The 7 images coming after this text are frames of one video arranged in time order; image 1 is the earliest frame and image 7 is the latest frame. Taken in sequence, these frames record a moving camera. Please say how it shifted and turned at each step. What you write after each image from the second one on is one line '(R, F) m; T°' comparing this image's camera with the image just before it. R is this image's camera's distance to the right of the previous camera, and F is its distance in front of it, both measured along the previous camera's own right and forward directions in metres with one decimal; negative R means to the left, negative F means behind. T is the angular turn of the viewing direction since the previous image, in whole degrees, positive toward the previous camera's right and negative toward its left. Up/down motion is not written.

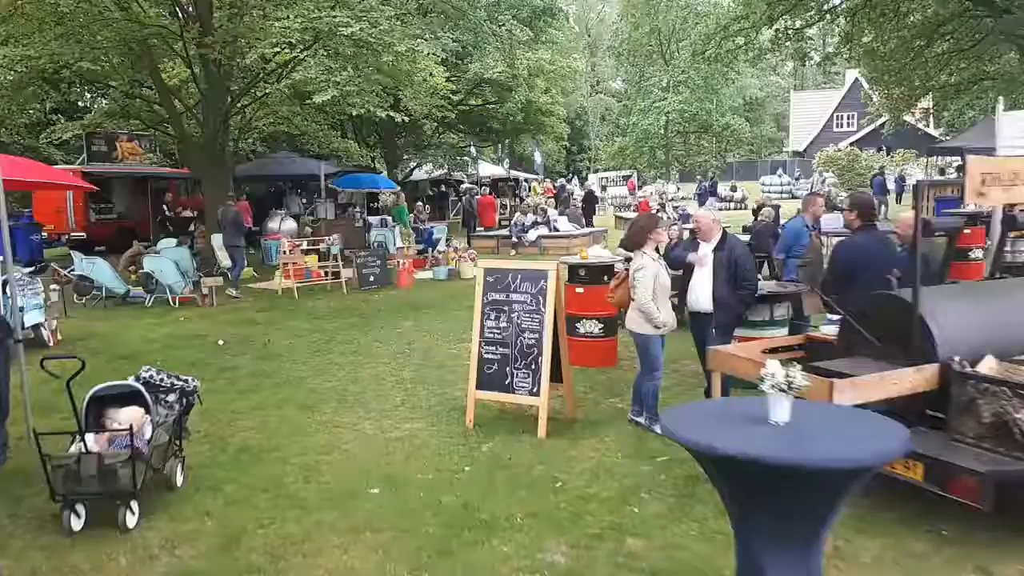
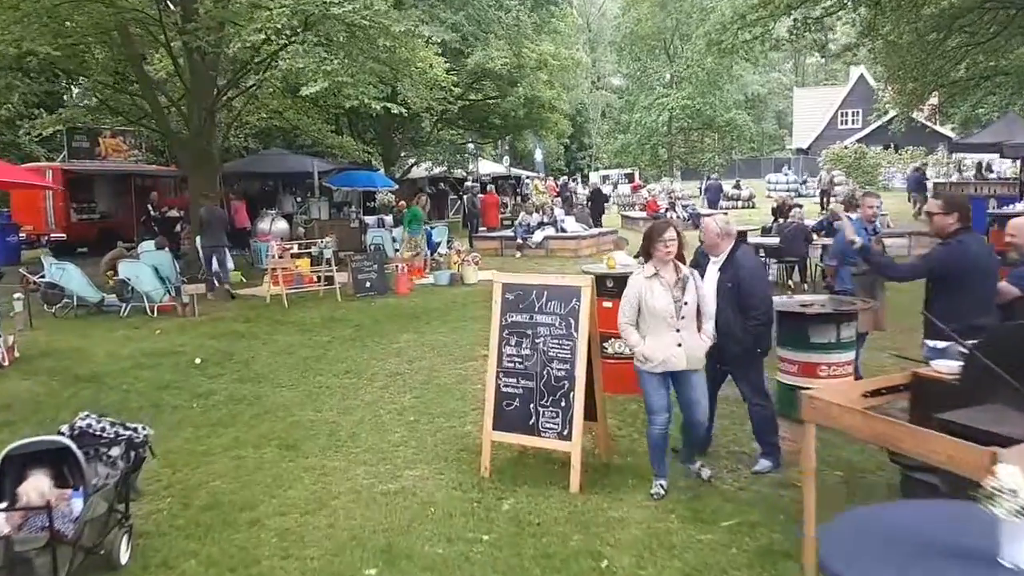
(-0.2, +1.0) m; 0°
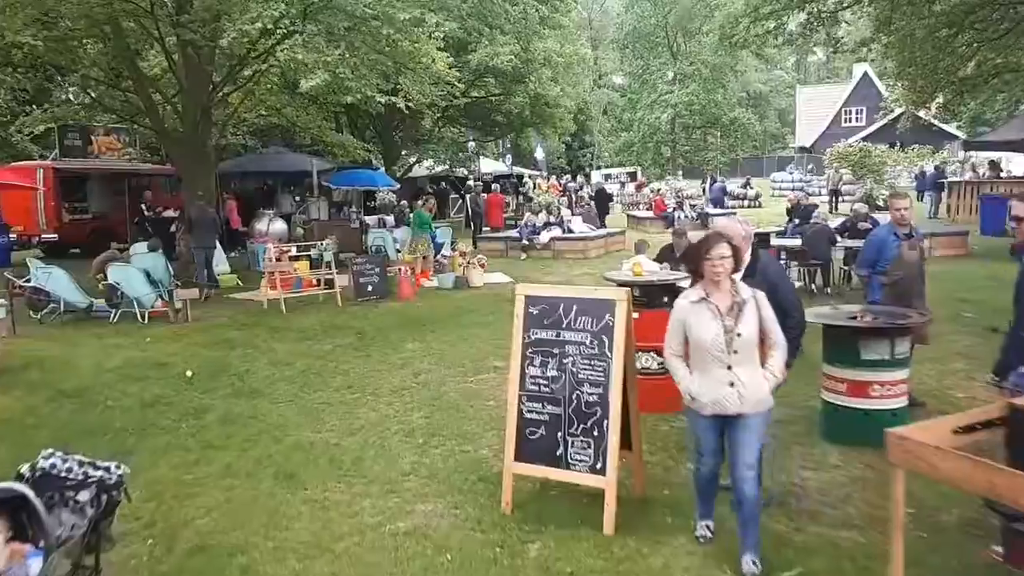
(-0.1, +0.5) m; 0°
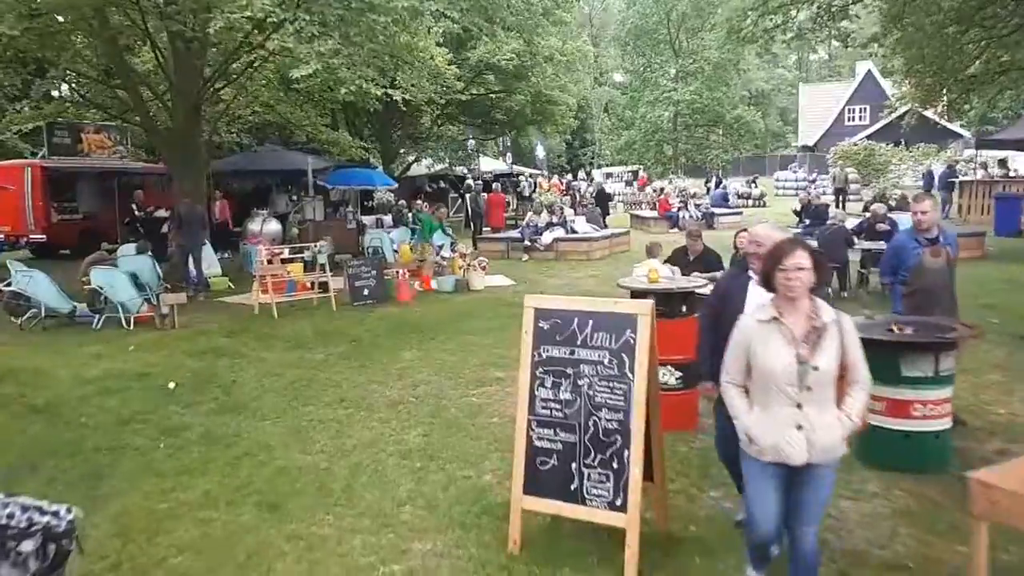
(0.0, +0.5) m; 0°
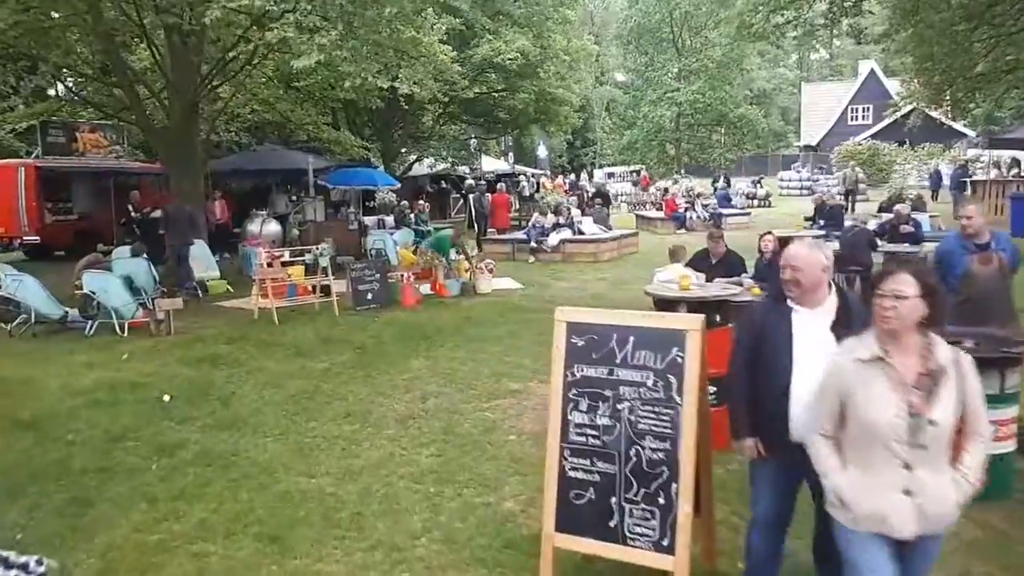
(-0.1, +0.4) m; 0°
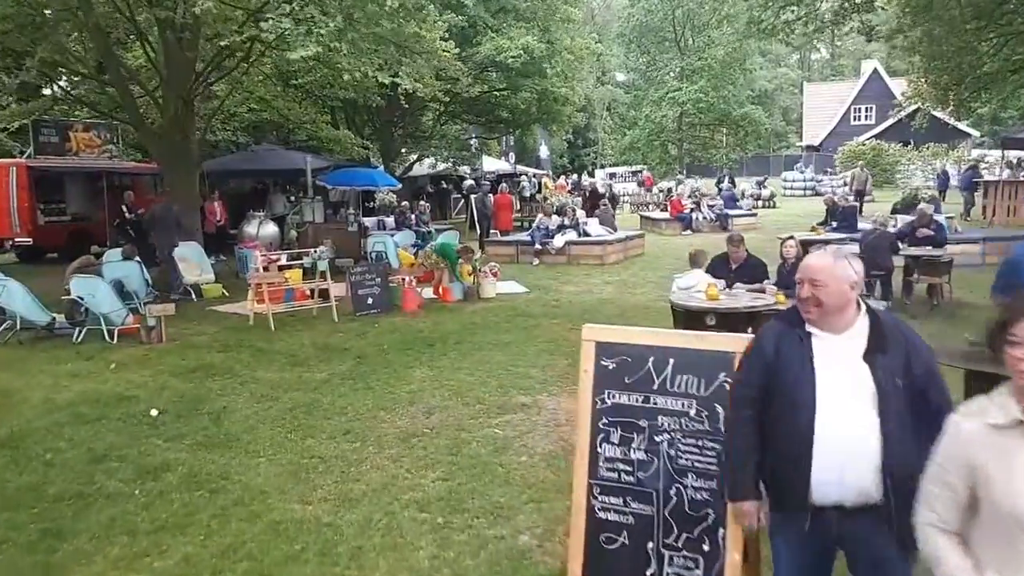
(-0.1, +0.4) m; 0°
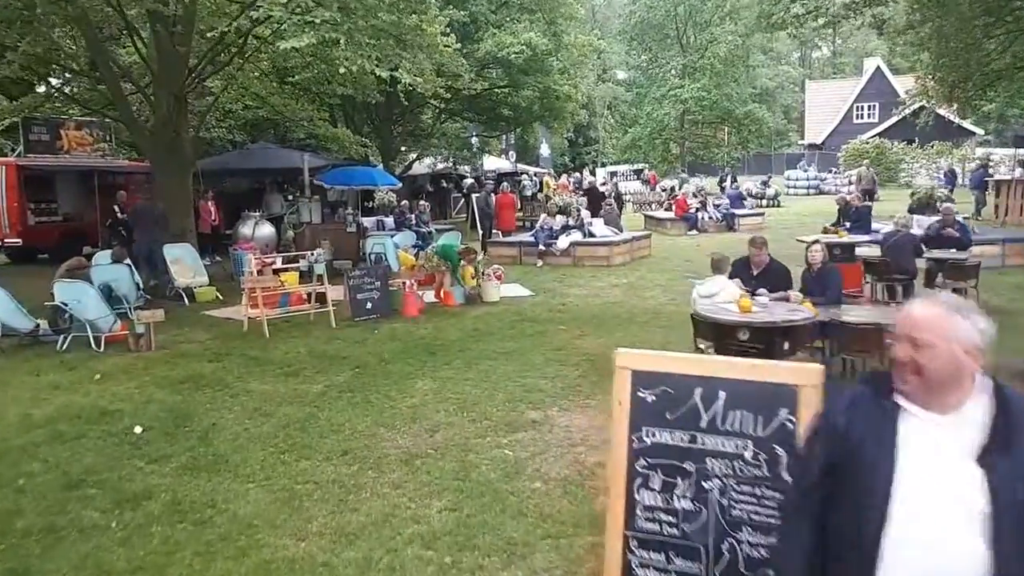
(-0.1, +0.4) m; 0°
